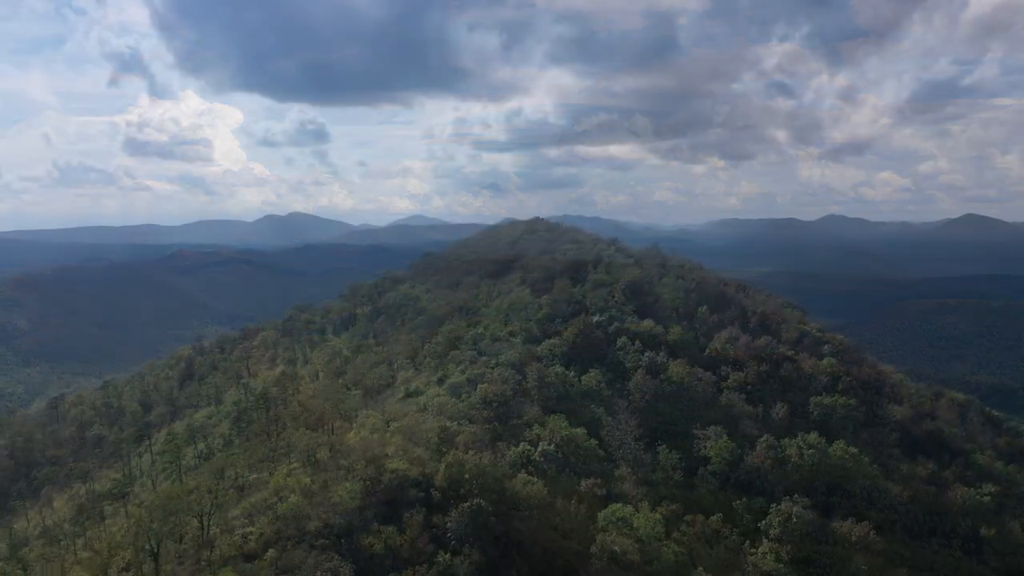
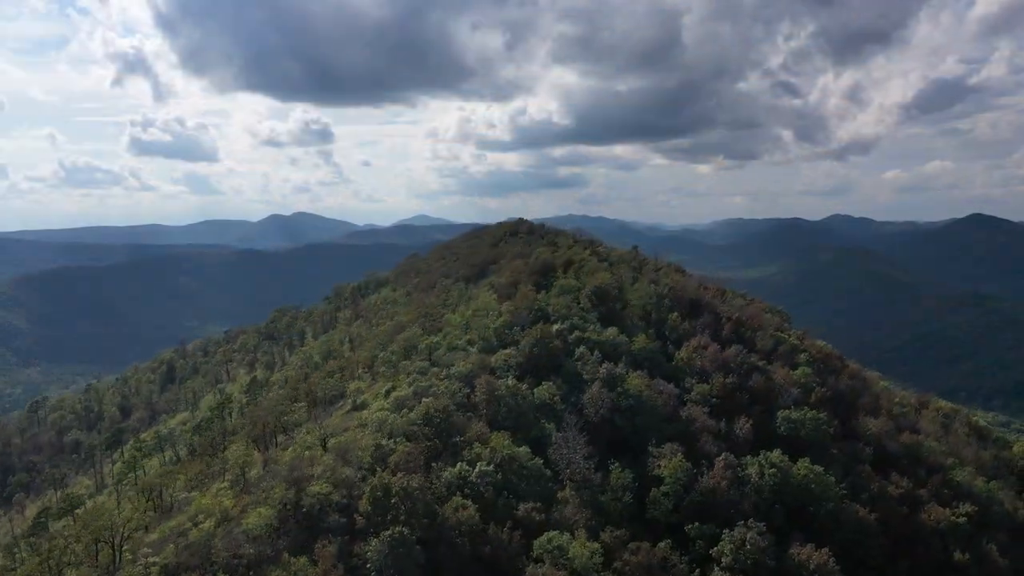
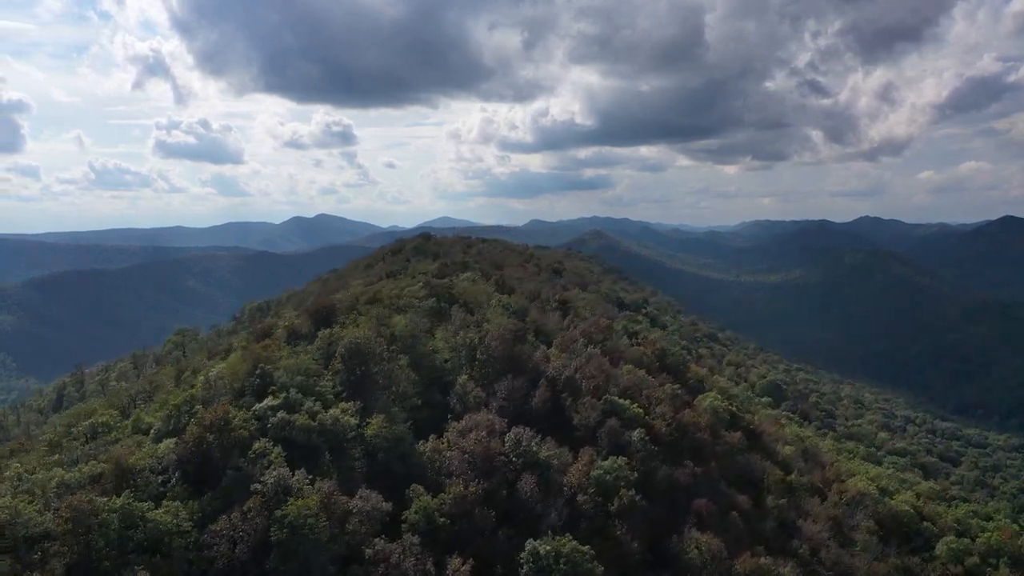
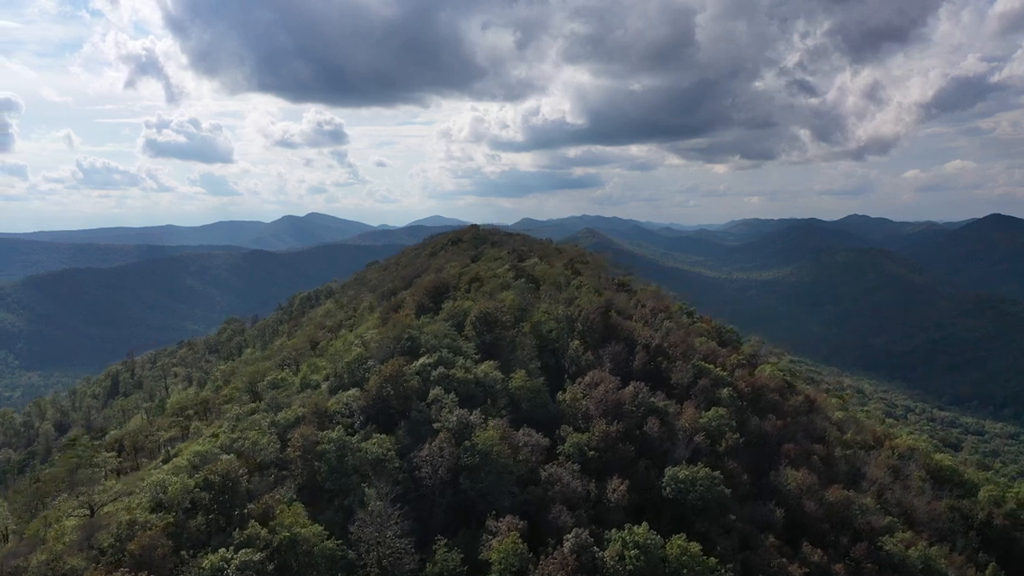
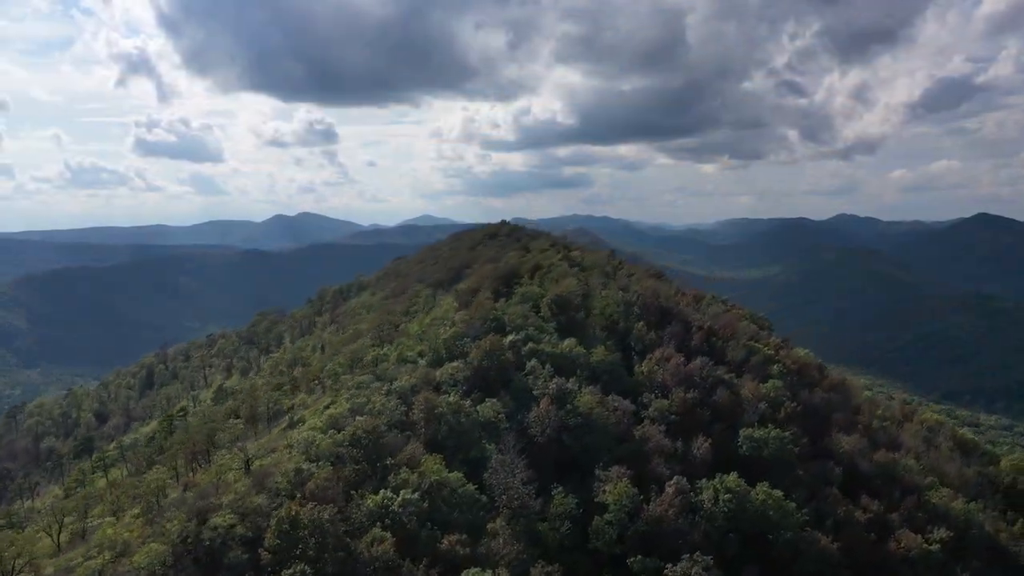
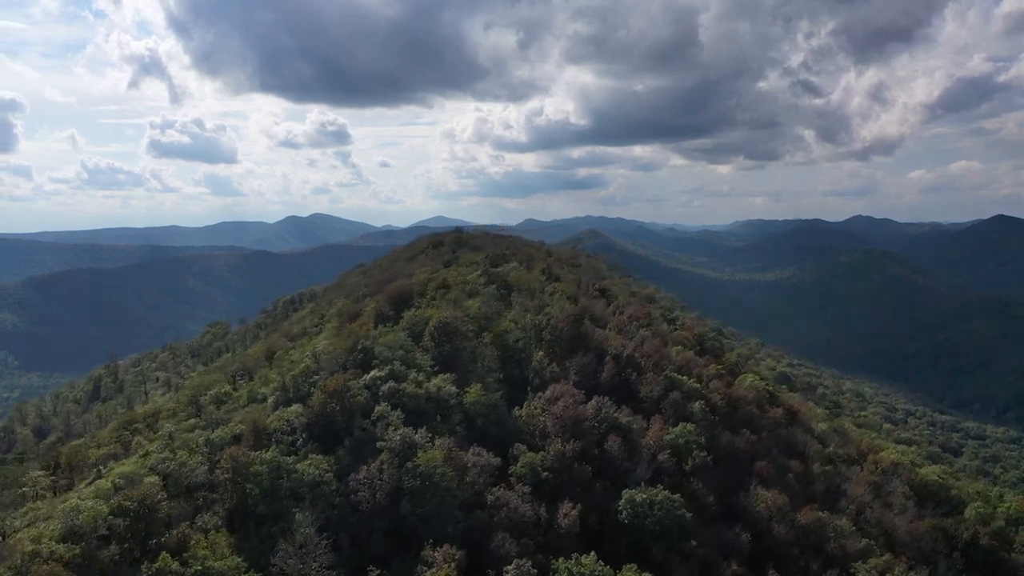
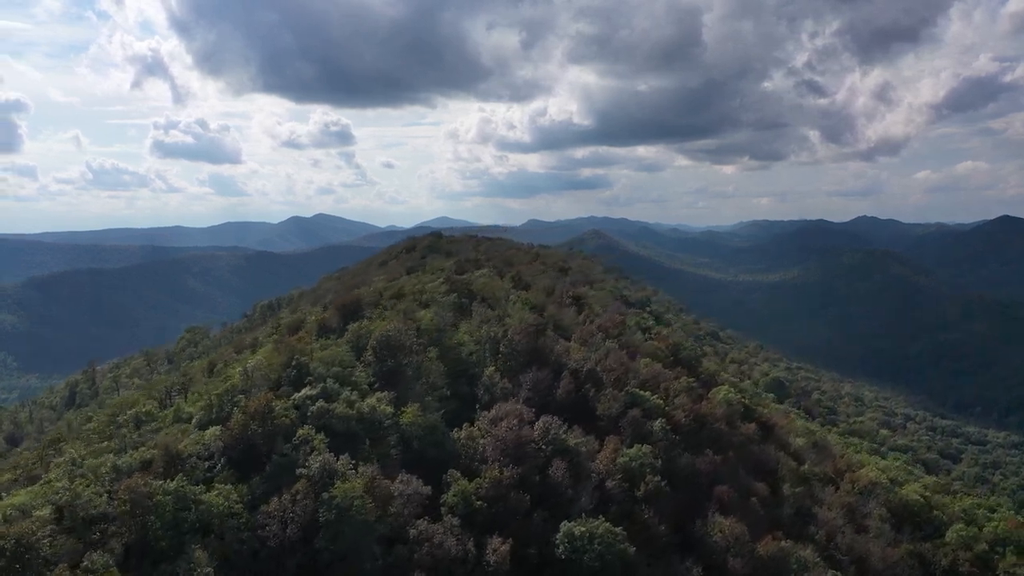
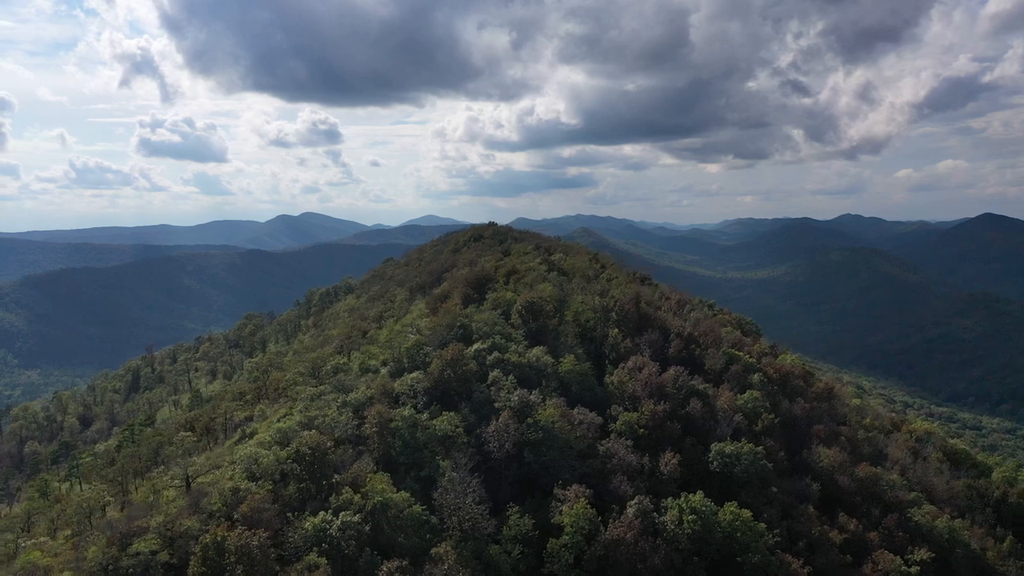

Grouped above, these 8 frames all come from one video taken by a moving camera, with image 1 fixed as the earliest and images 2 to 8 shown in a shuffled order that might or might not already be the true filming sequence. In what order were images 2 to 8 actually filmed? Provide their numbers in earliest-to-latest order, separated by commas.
2, 5, 8, 4, 6, 7, 3
